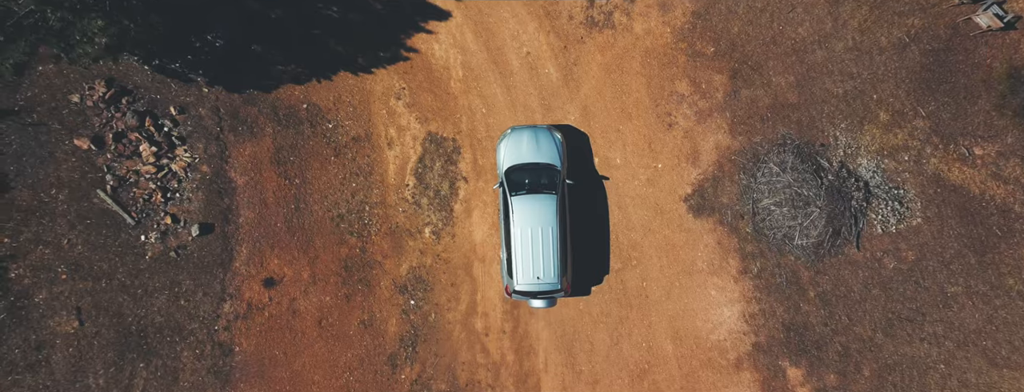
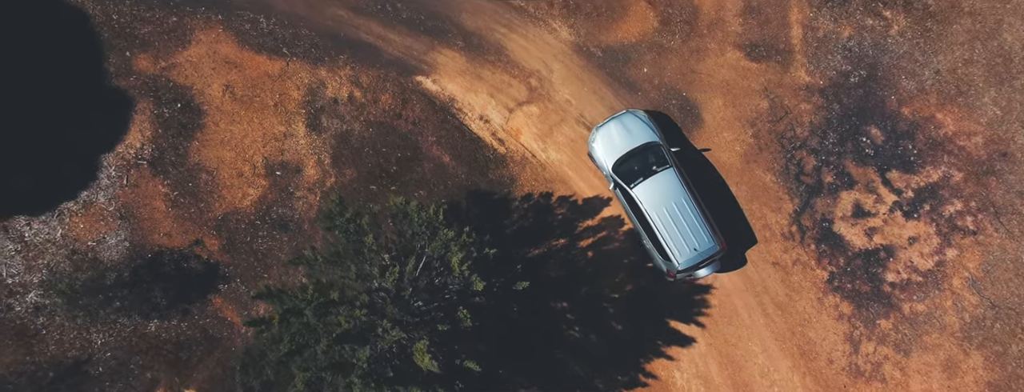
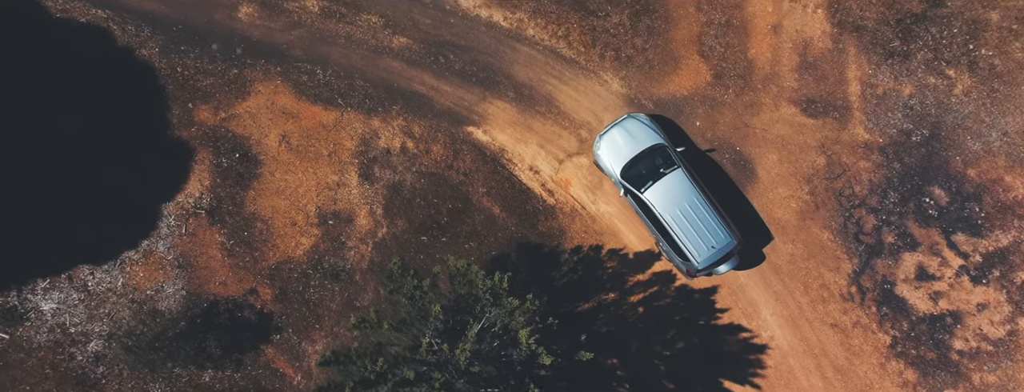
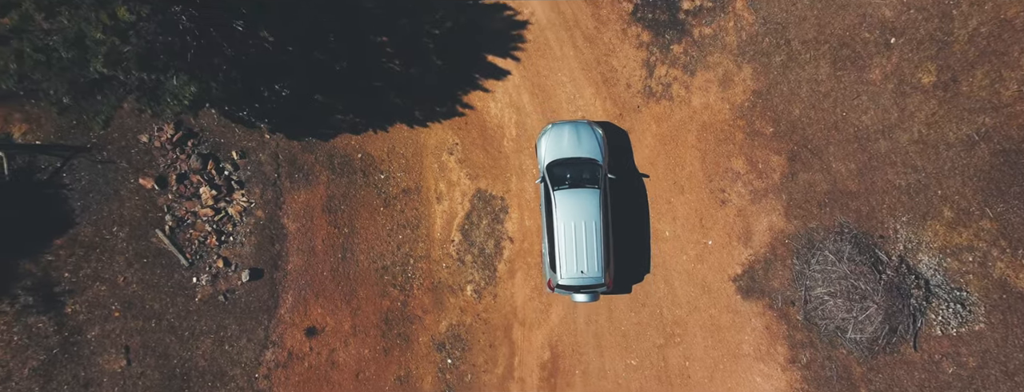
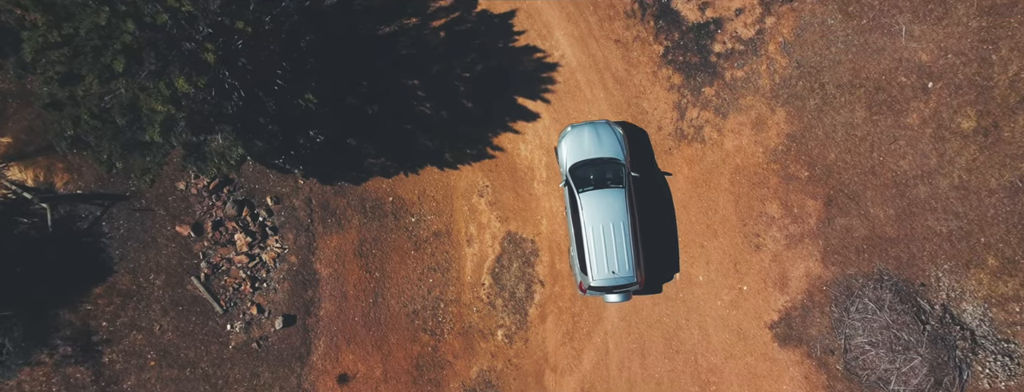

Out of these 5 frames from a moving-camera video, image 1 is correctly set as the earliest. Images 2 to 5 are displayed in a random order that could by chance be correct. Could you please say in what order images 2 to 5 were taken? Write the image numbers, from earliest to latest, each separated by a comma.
4, 5, 2, 3
